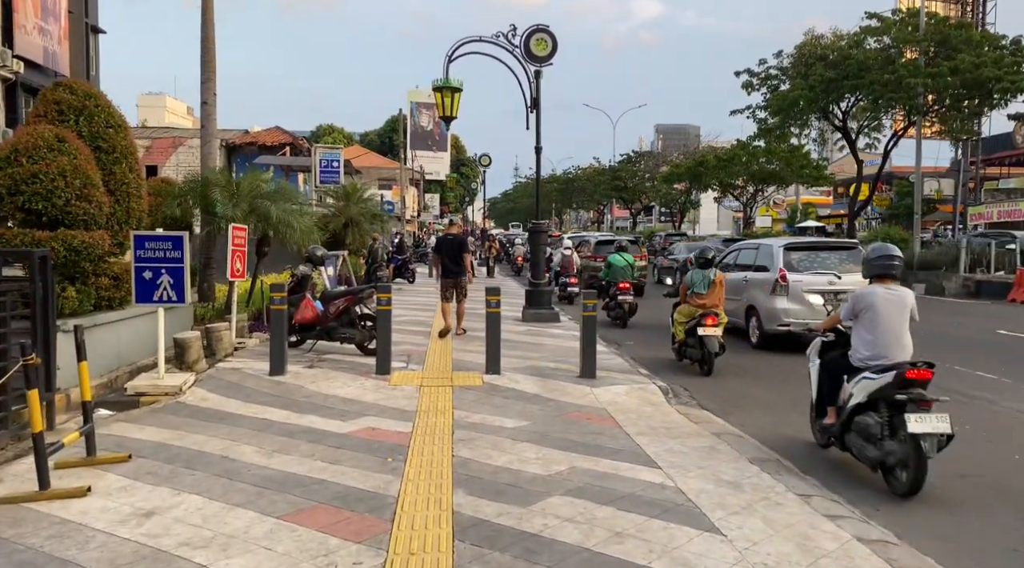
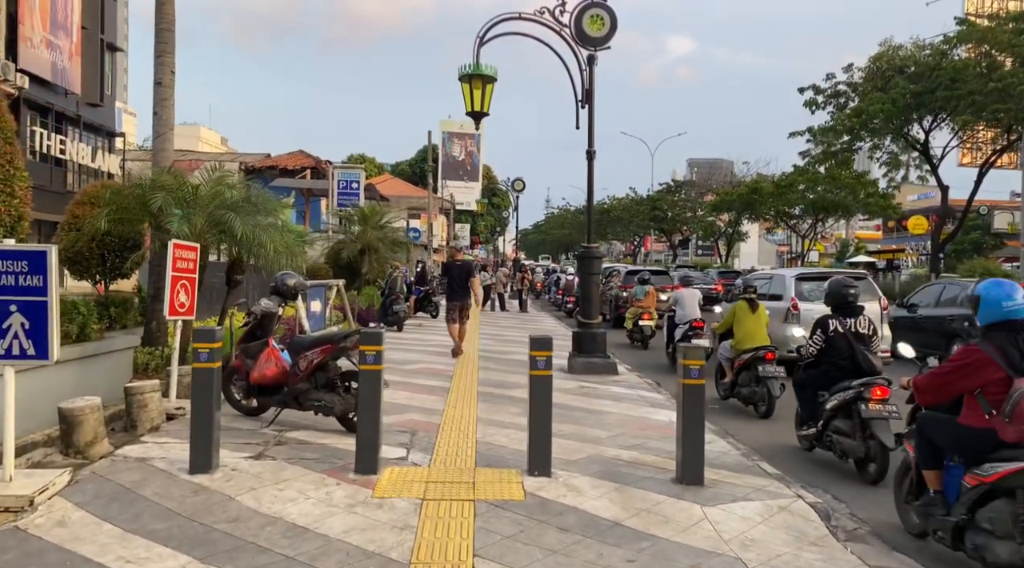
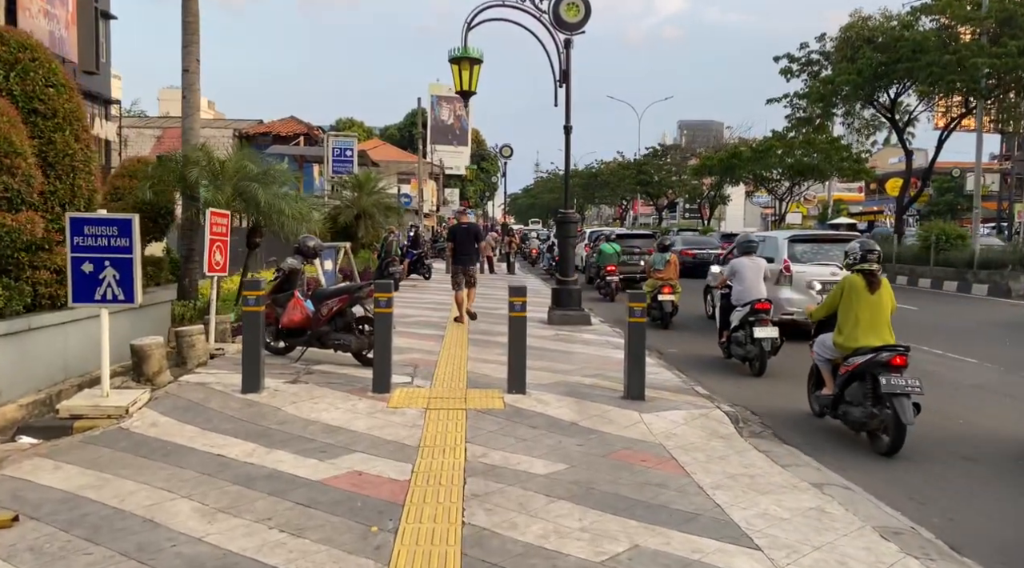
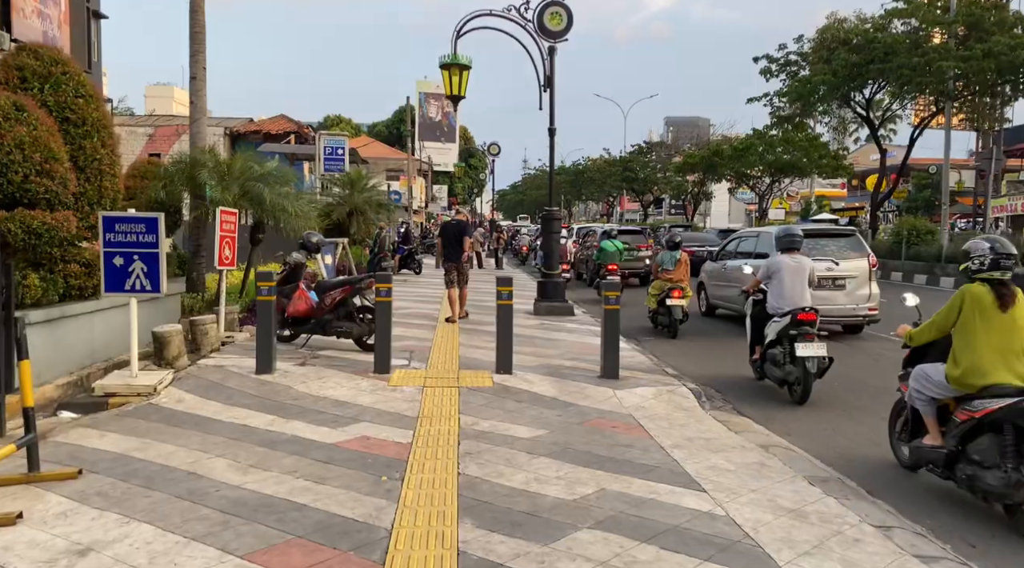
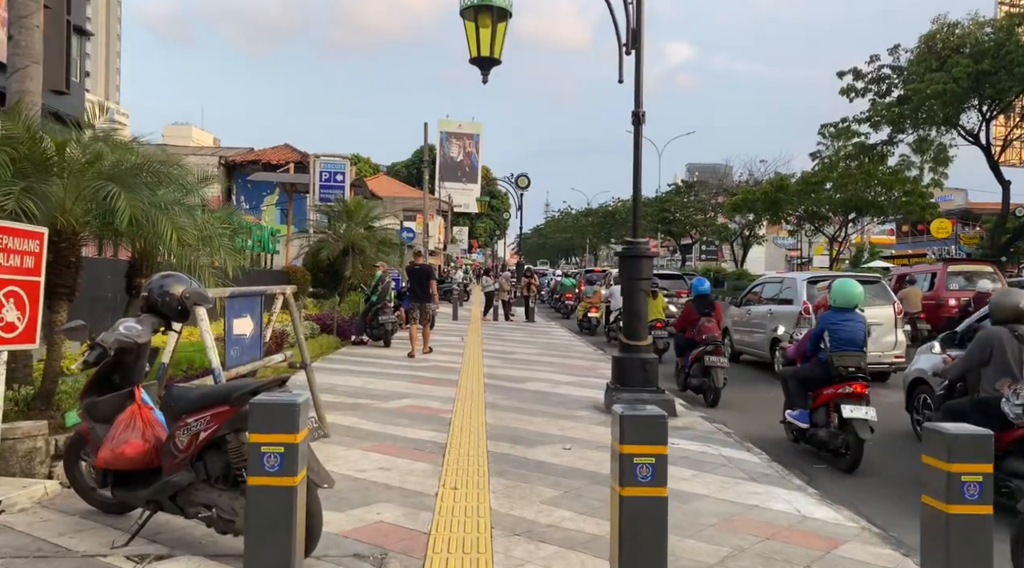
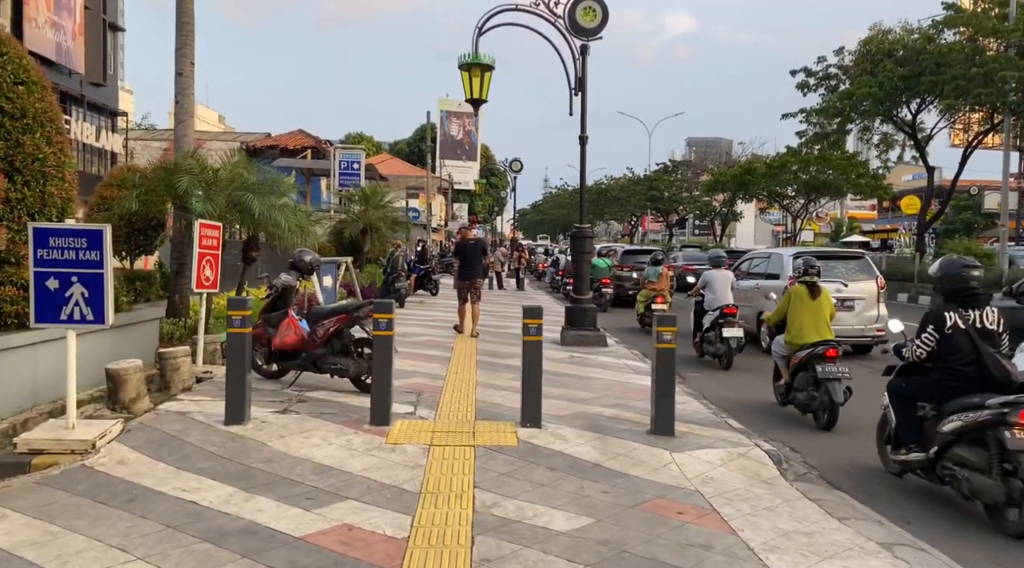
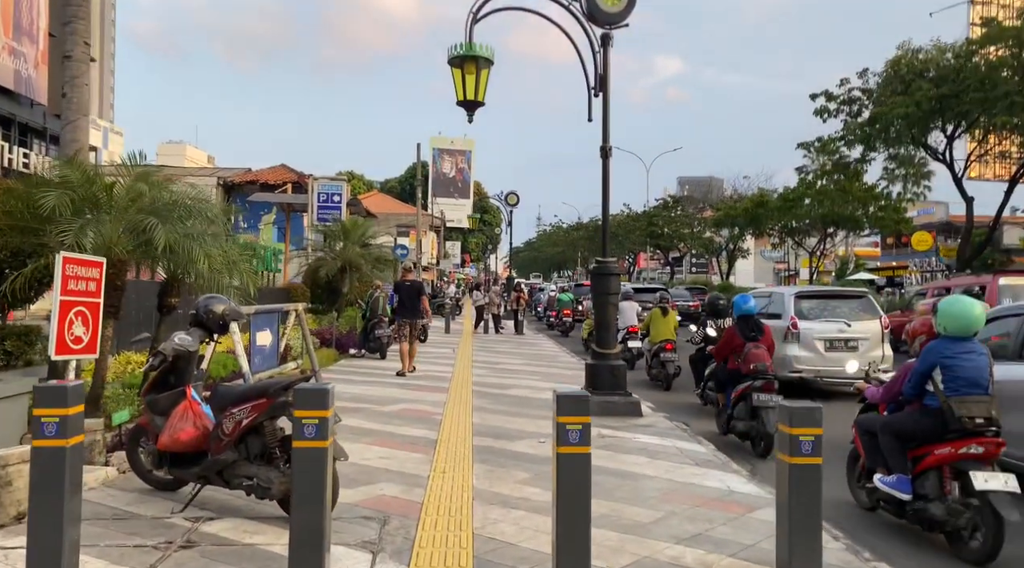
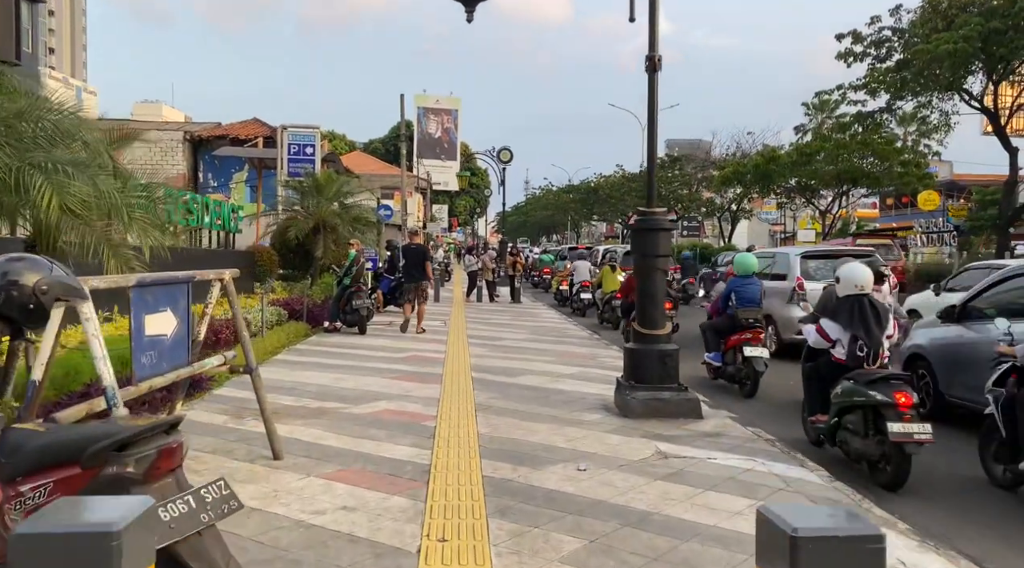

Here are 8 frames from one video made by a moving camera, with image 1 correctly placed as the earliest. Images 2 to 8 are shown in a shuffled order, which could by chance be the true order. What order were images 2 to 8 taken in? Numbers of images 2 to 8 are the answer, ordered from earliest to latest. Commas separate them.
4, 3, 6, 2, 7, 5, 8
